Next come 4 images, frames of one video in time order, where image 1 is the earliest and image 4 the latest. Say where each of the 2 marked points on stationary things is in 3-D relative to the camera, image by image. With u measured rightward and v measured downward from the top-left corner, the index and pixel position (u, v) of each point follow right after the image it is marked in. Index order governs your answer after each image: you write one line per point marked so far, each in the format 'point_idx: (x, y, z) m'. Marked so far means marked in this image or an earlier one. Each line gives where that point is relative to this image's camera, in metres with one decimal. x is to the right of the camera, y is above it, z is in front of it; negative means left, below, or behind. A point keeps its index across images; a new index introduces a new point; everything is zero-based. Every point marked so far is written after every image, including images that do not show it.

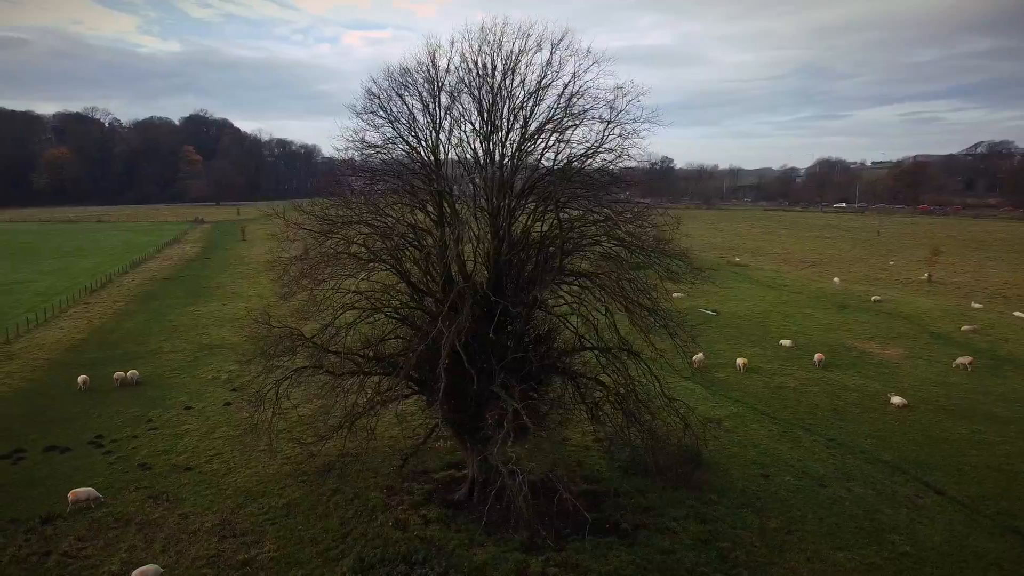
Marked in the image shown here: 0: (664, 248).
0: (+2.8, +0.8, +16.4) m
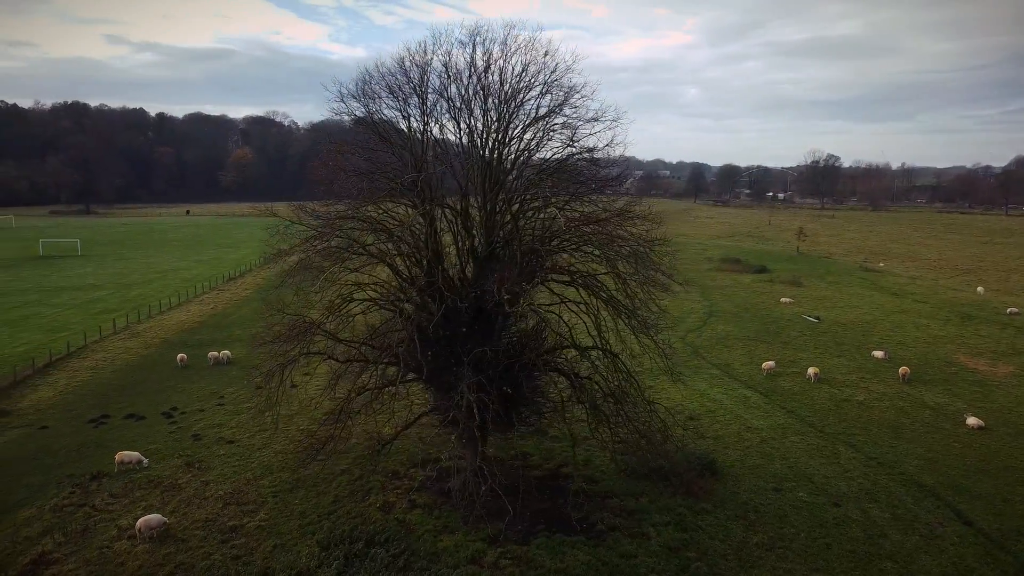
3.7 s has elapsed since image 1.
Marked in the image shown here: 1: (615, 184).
0: (+2.7, +0.8, +16.1) m
1: (+2.1, +2.2, +16.6) m
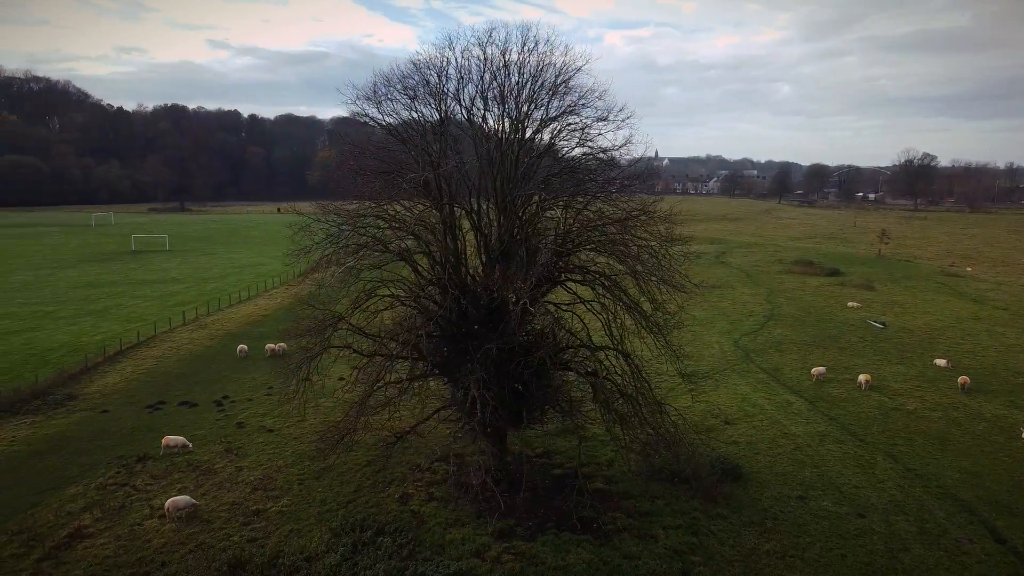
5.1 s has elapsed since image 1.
0: (+3.0, +0.8, +16.0) m
1: (+2.5, +2.2, +16.6) m
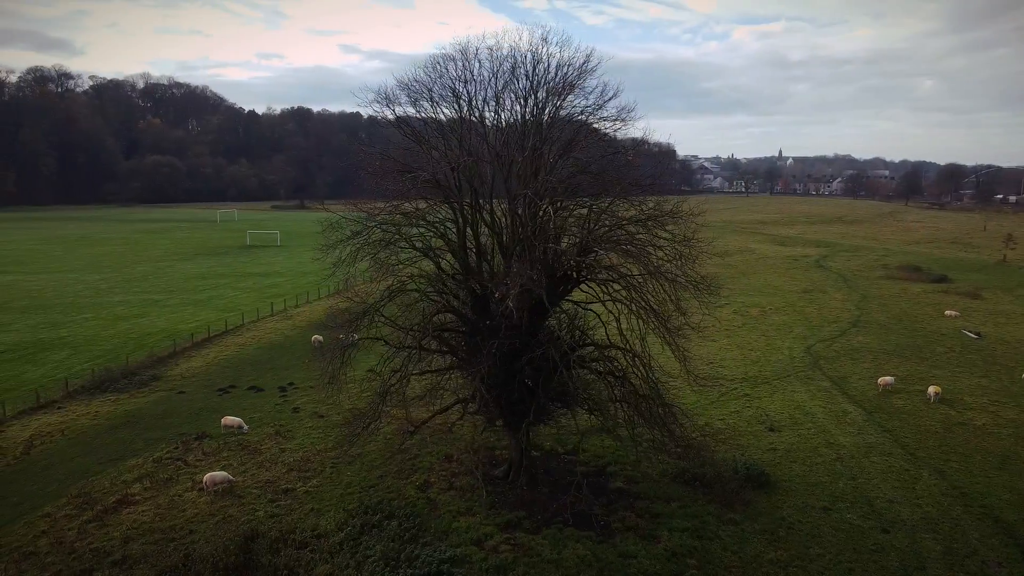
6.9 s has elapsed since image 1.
0: (+3.3, +0.8, +15.9) m
1: (+2.9, +2.2, +16.5) m
